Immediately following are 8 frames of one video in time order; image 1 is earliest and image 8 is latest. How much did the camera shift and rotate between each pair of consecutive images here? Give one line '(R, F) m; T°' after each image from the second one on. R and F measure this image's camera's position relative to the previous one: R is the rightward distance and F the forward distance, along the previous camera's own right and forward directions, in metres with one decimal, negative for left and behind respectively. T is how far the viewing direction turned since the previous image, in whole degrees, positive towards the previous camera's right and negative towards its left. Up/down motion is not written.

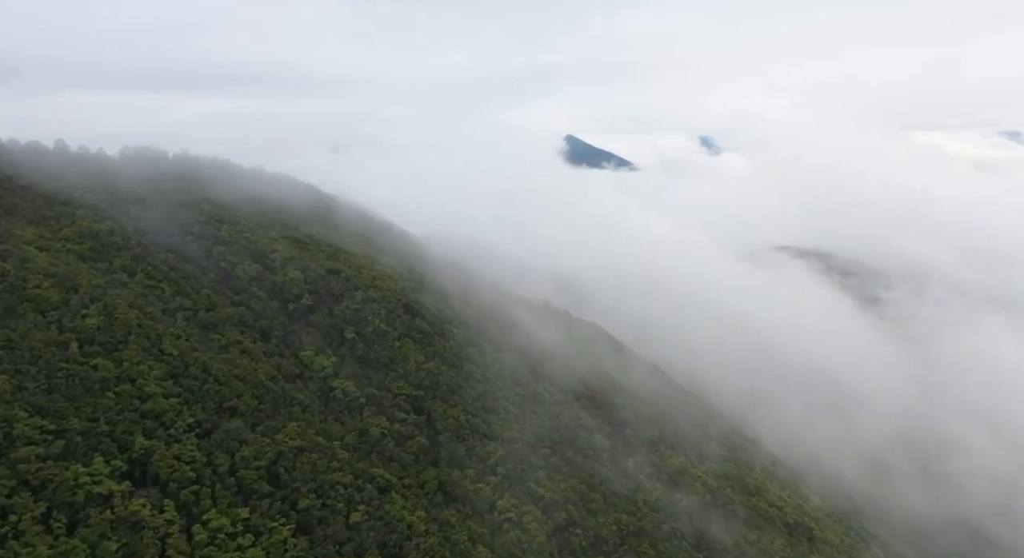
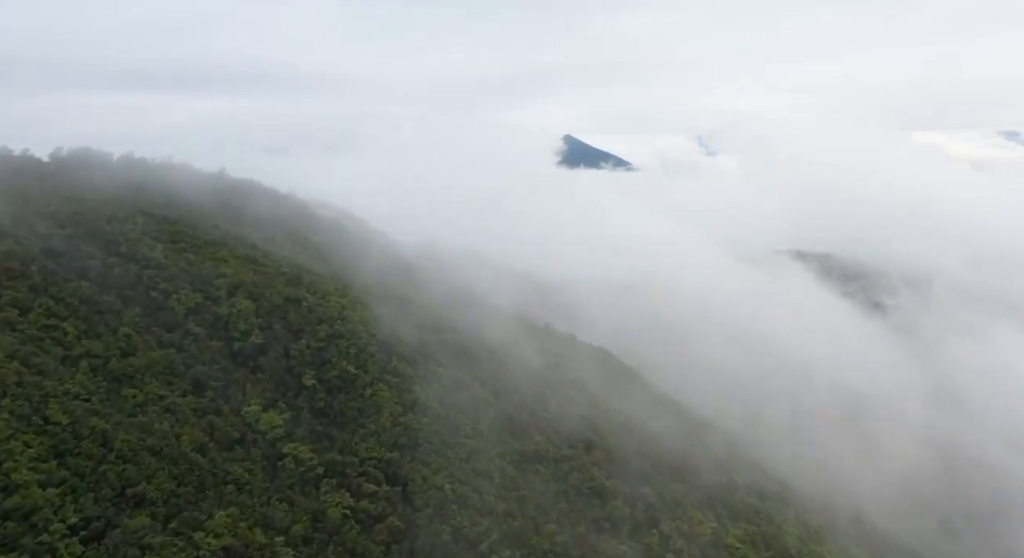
(+0.1, +6.1) m; 0°
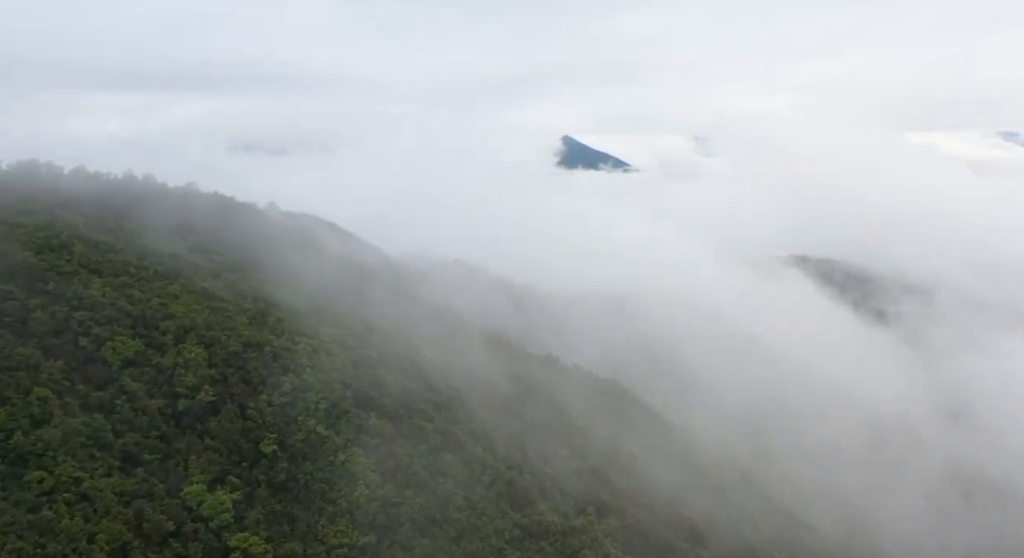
(0.0, +4.3) m; 0°
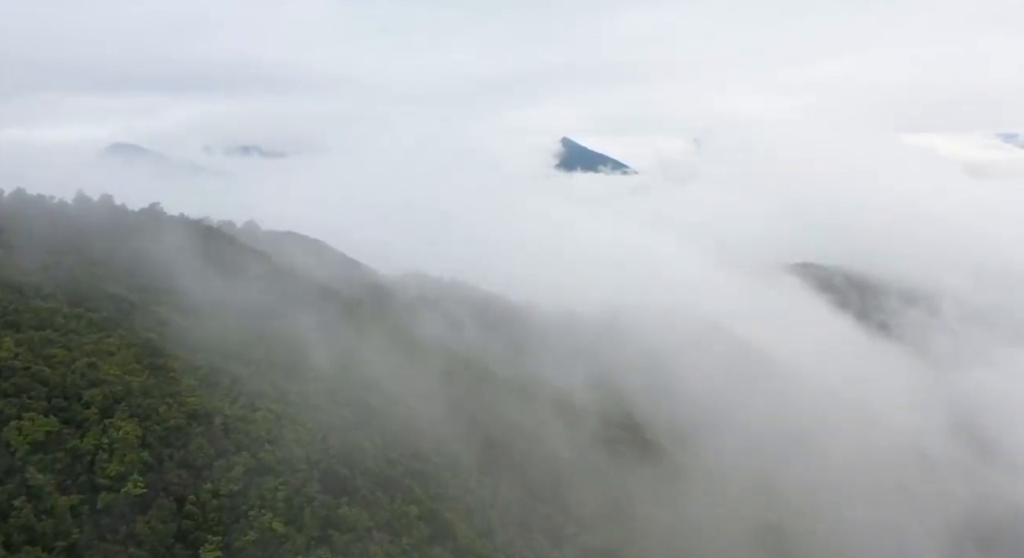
(0.0, +4.3) m; 0°
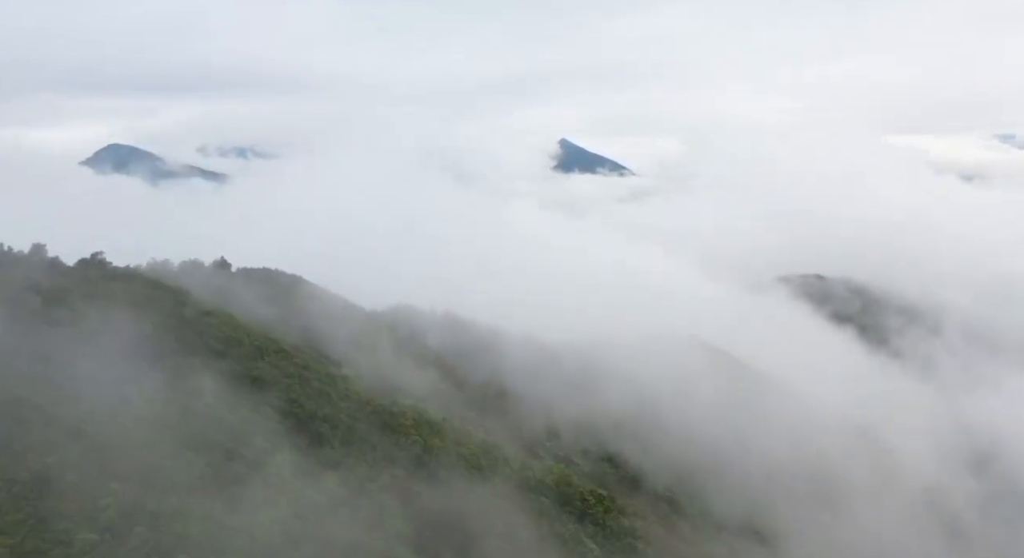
(-0.2, +5.4) m; 0°
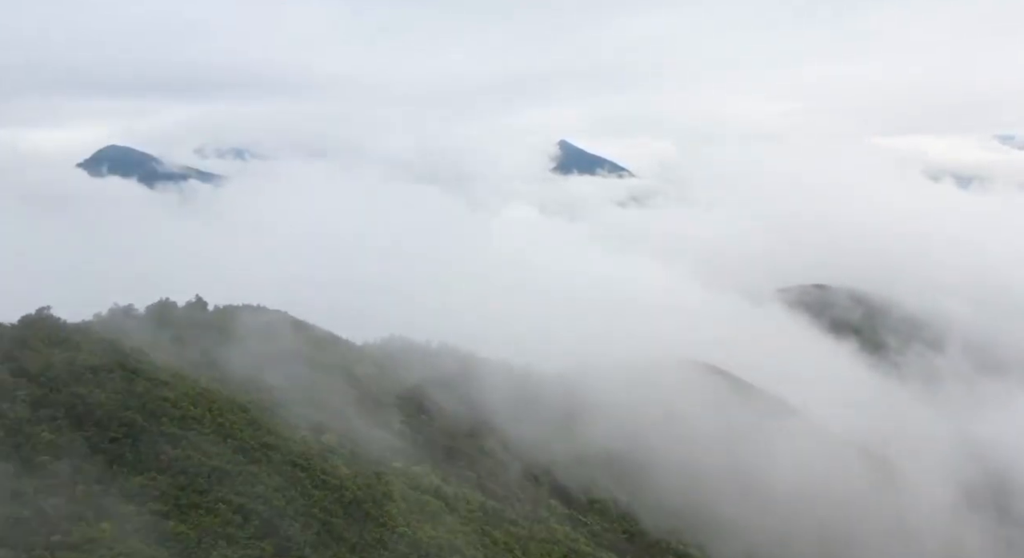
(+1.0, +4.0) m; 0°
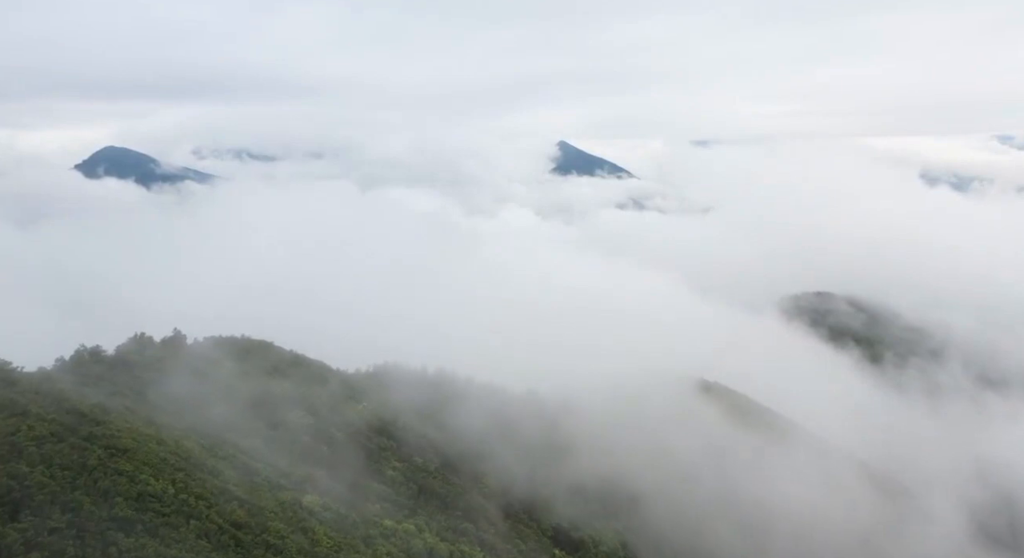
(+0.8, +3.3) m; 0°
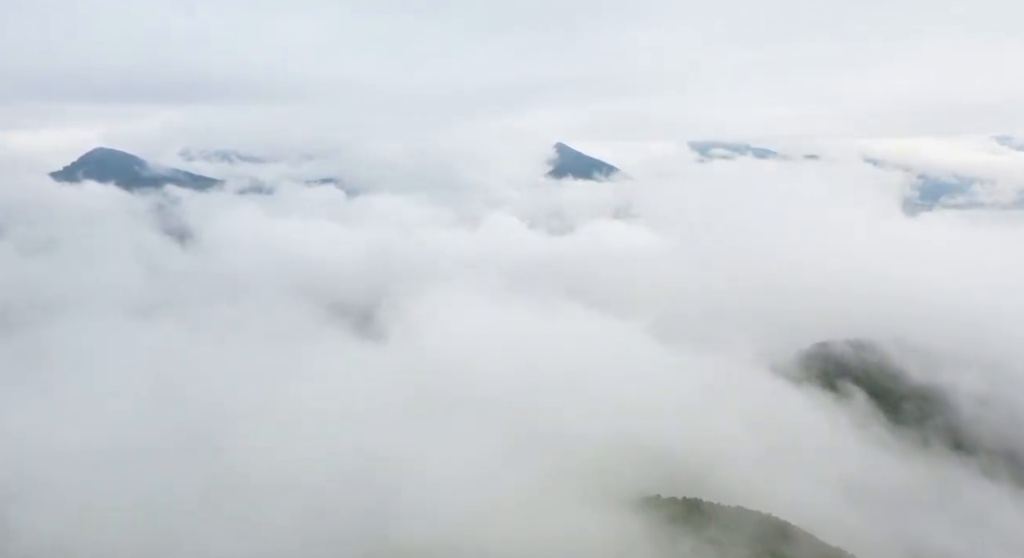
(+4.8, +21.4) m; 0°
